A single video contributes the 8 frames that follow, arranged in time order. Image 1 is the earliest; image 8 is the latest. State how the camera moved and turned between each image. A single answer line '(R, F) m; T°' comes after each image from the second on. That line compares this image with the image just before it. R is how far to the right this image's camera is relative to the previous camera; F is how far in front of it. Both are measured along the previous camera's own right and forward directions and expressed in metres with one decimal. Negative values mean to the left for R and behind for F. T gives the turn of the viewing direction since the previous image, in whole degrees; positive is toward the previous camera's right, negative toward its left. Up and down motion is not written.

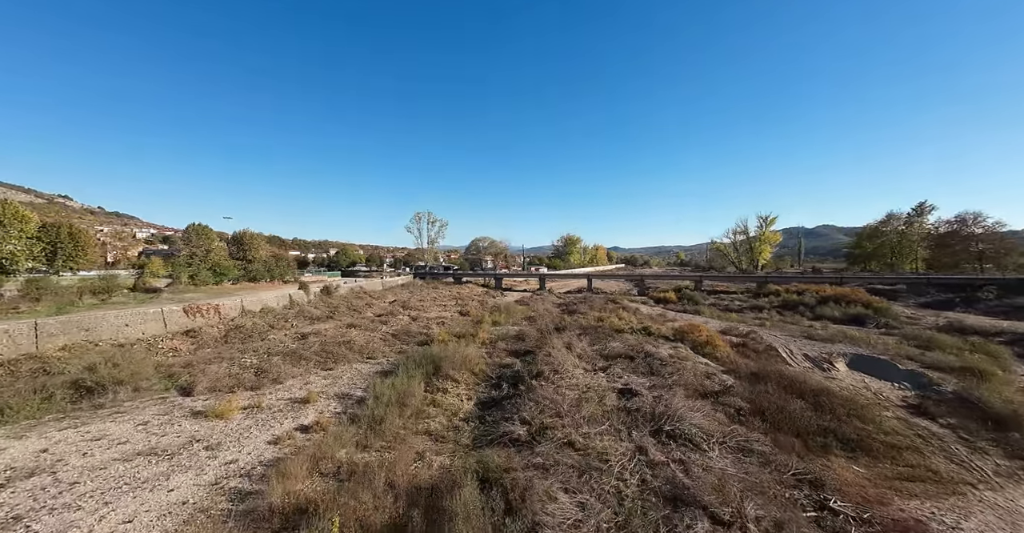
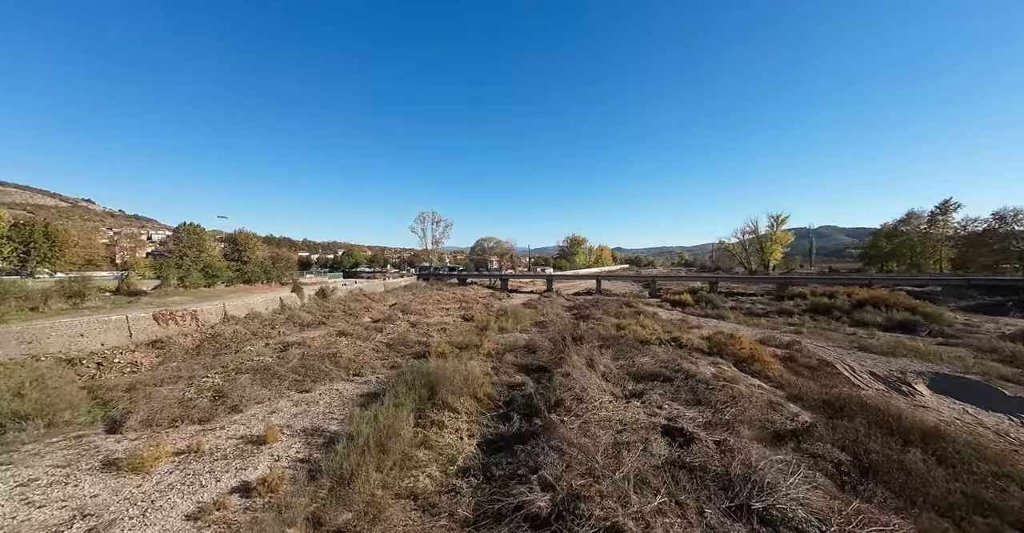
(-0.2, +1.9) m; -1°
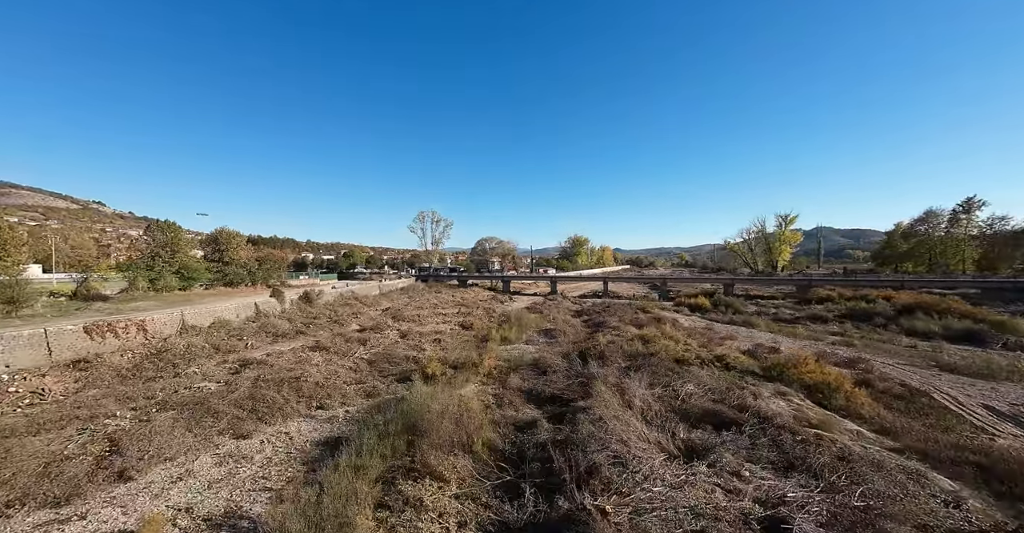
(-0.1, +2.4) m; 0°
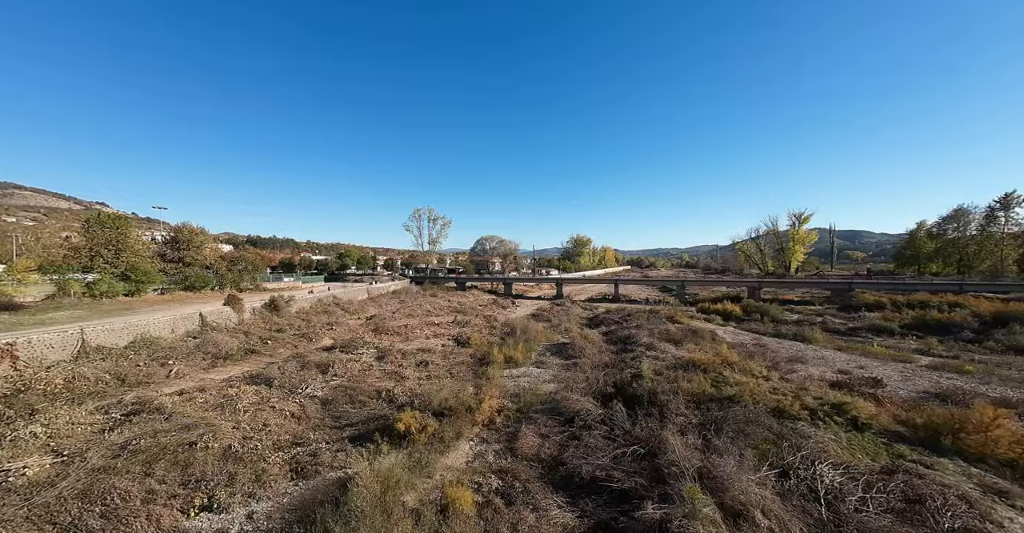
(-0.3, +3.6) m; 0°
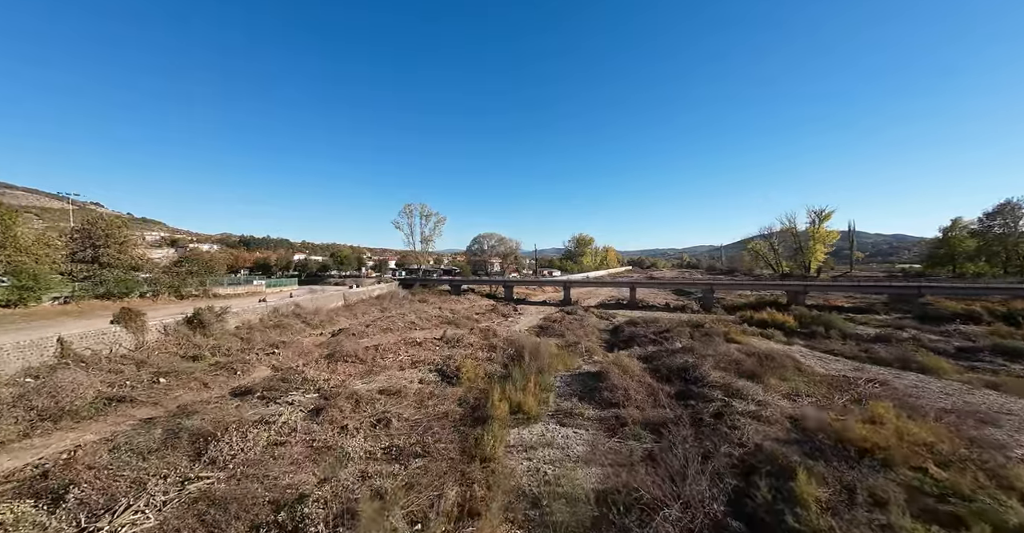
(-0.3, +5.0) m; 0°
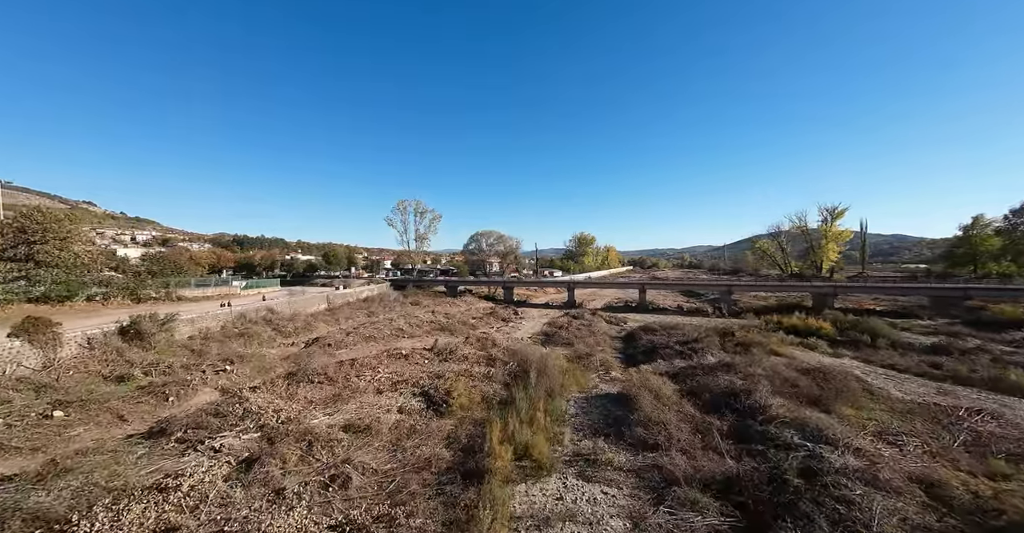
(-0.1, +2.5) m; 0°
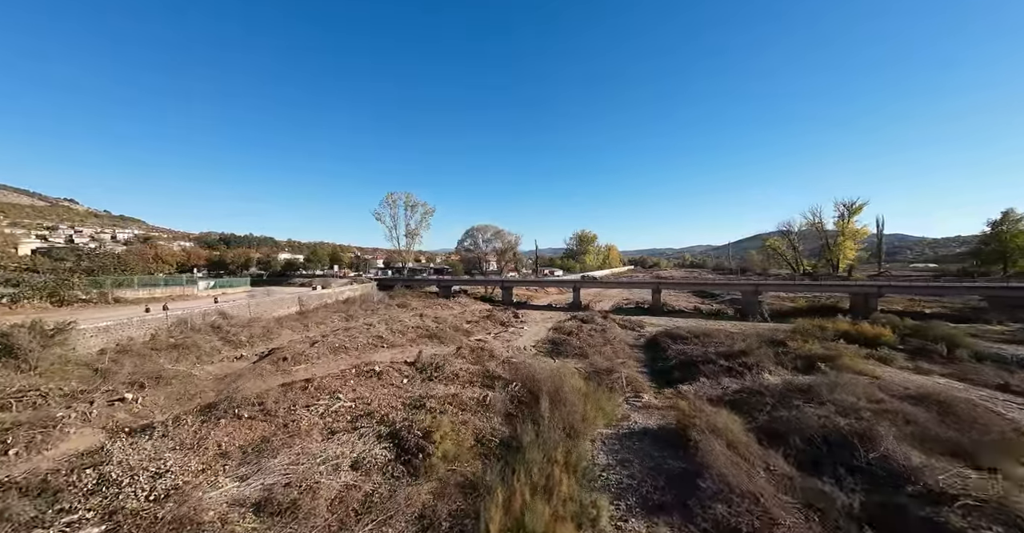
(-0.2, +3.1) m; 0°
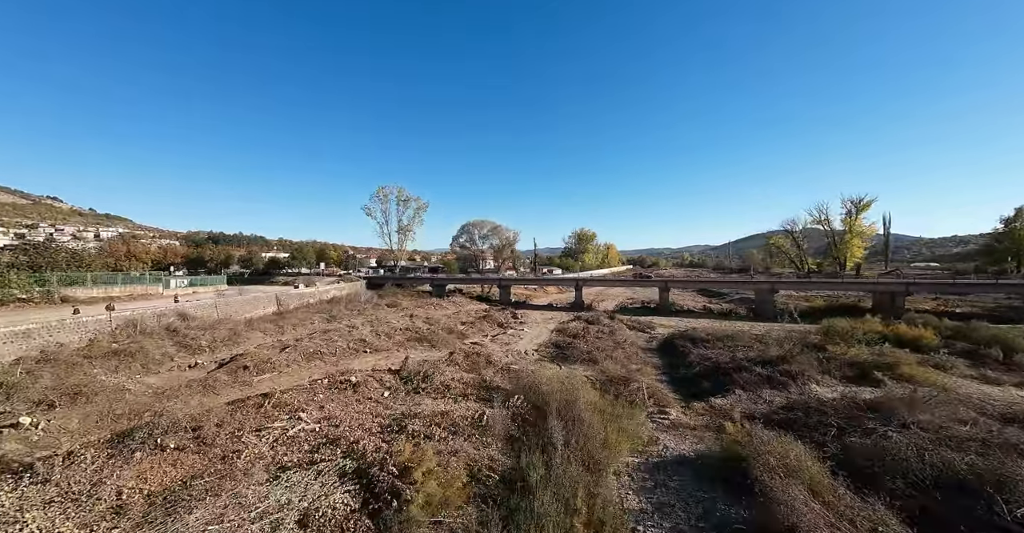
(-0.1, +1.8) m; 0°
